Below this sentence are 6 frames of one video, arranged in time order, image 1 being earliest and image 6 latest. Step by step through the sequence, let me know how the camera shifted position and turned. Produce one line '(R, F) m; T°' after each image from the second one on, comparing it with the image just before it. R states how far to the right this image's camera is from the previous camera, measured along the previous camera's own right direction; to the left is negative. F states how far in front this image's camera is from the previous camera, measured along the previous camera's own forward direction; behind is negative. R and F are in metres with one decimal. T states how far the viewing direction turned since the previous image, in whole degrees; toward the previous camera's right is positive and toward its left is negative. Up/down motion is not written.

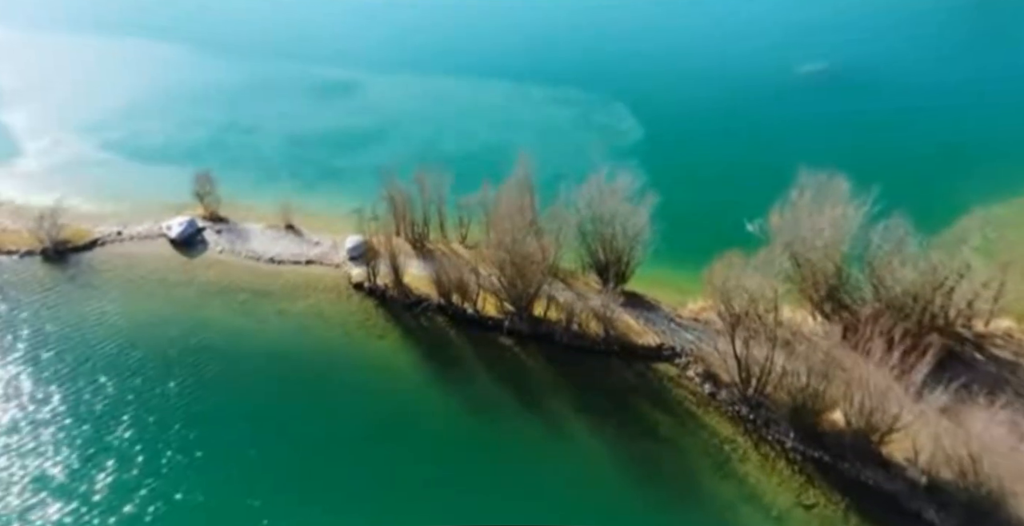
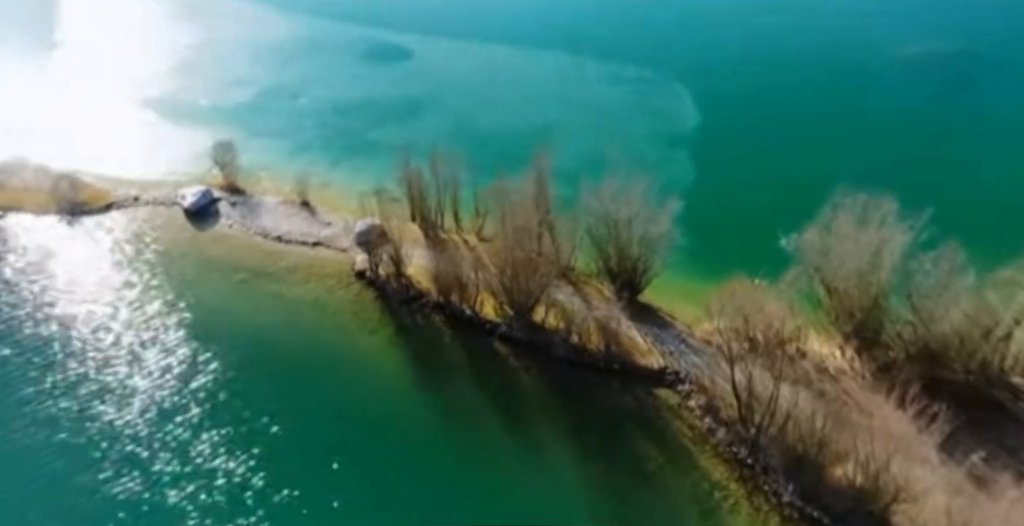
(+1.2, +1.2) m; -4°
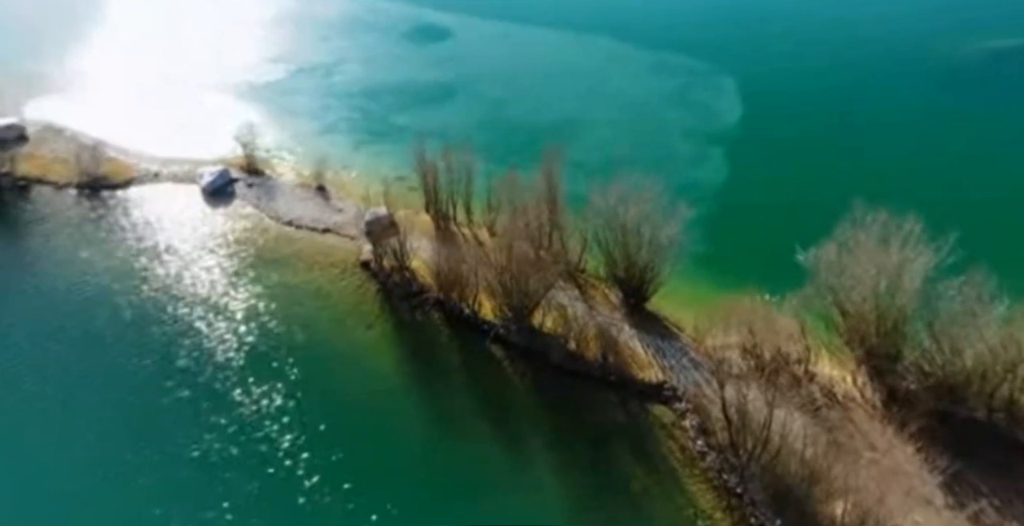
(+0.9, +0.5) m; -3°
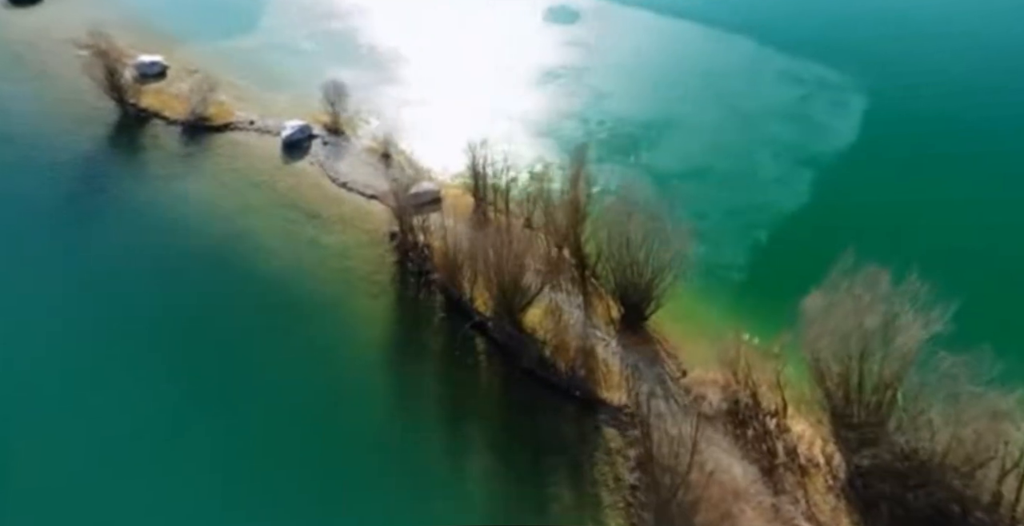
(+3.6, -0.3) m; -11°
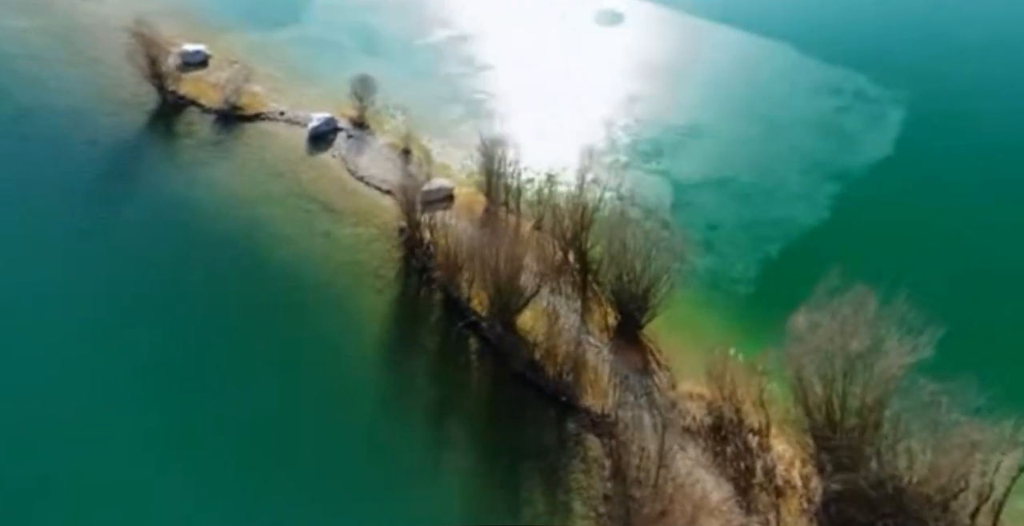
(+1.3, -0.4) m; -4°
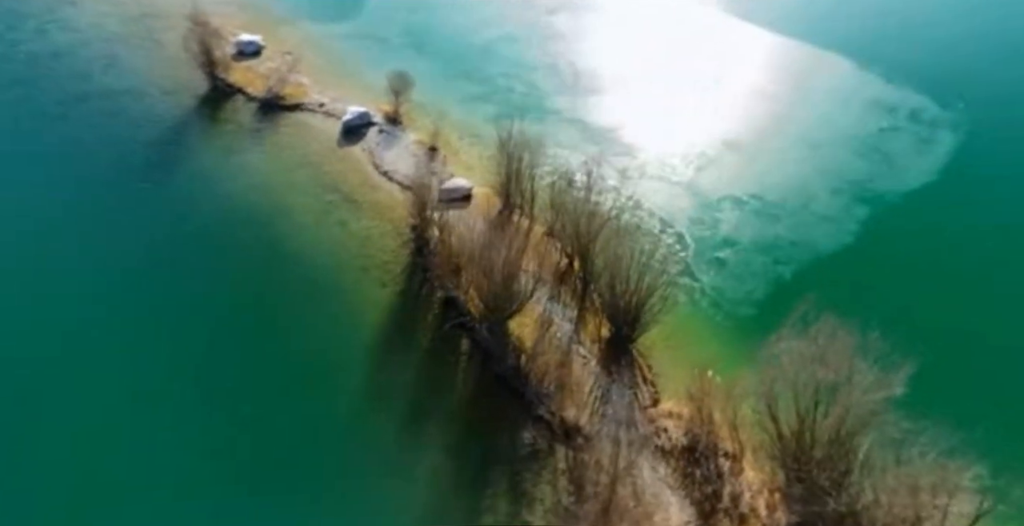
(+1.8, -0.4) m; -5°
